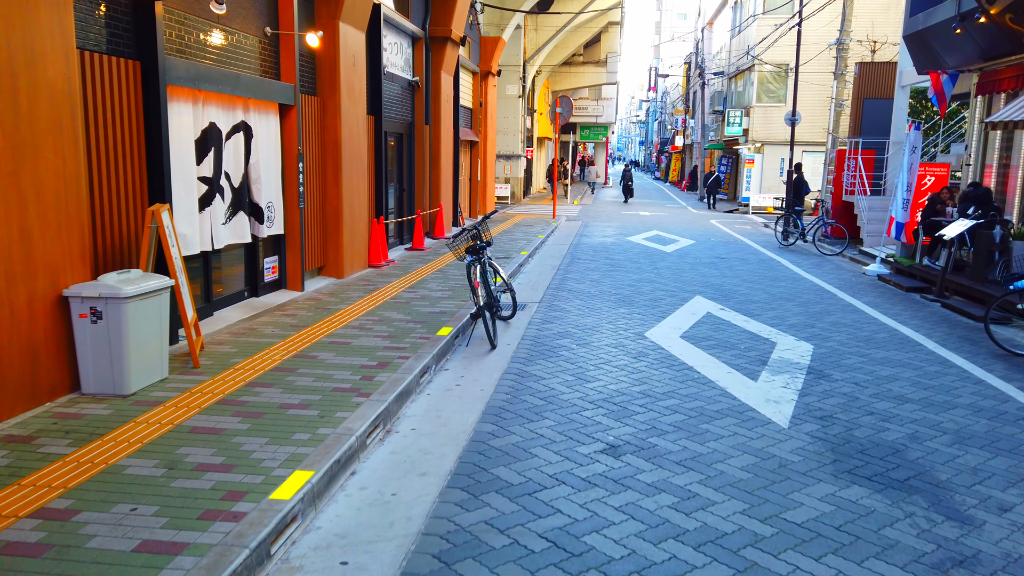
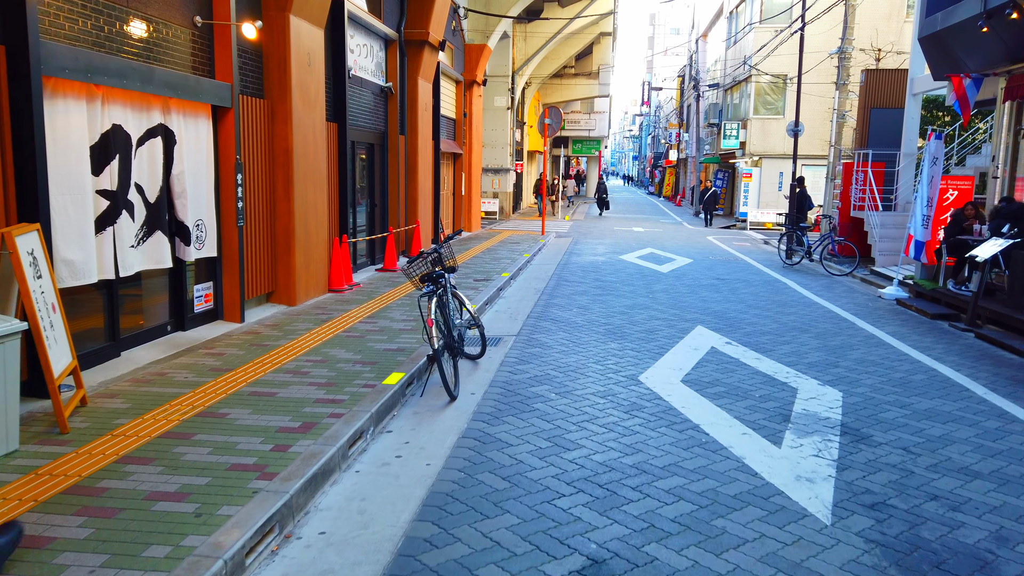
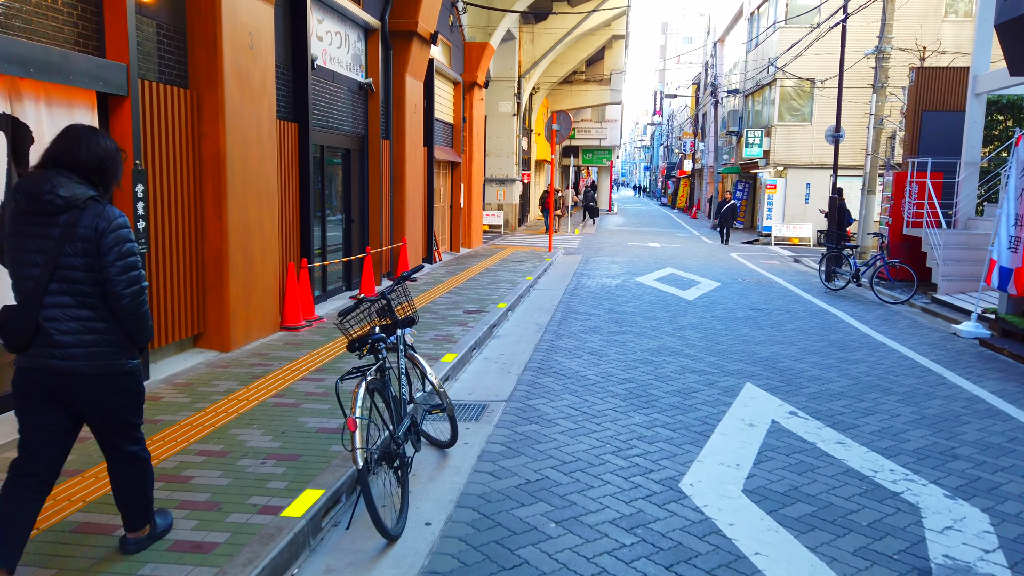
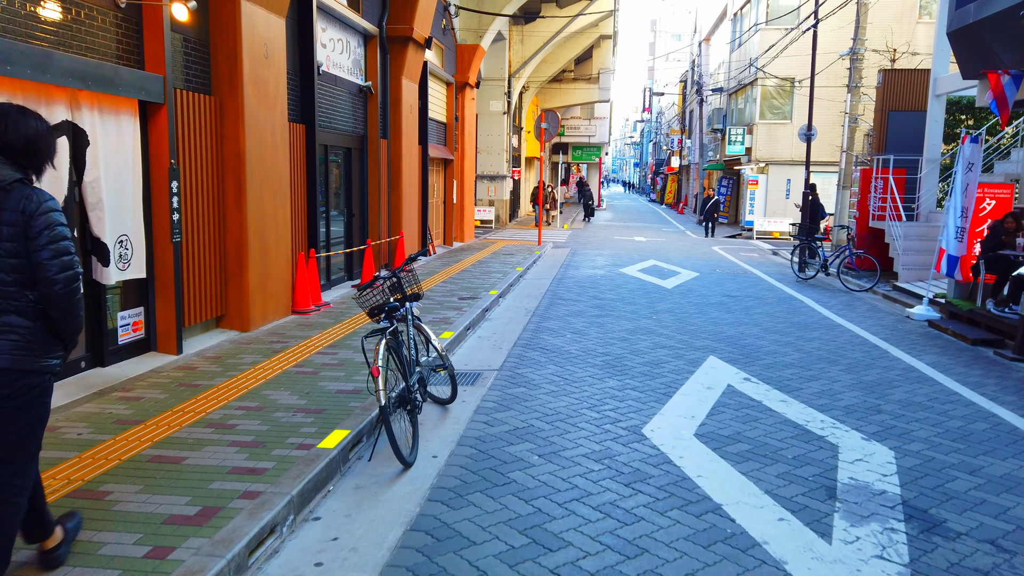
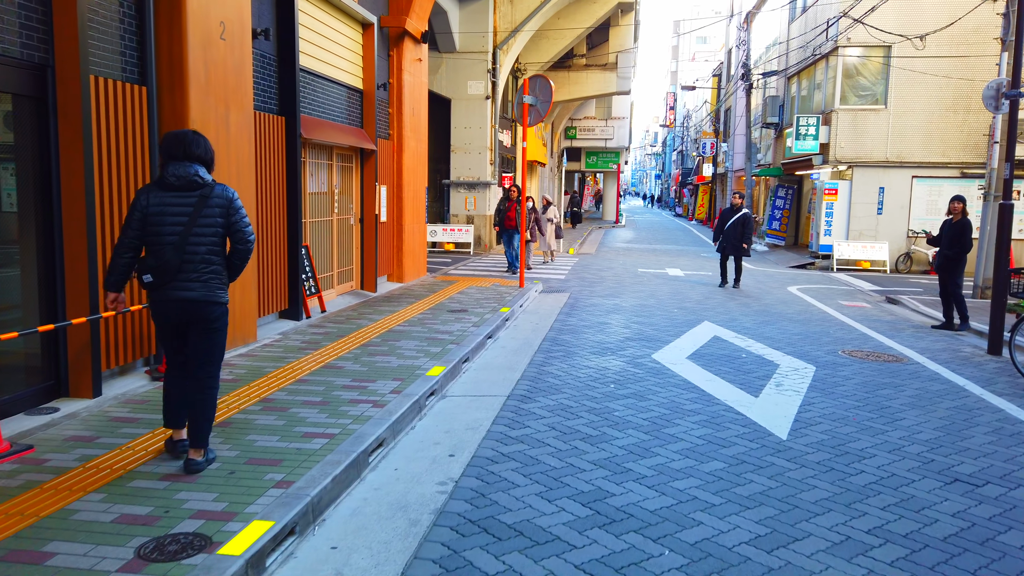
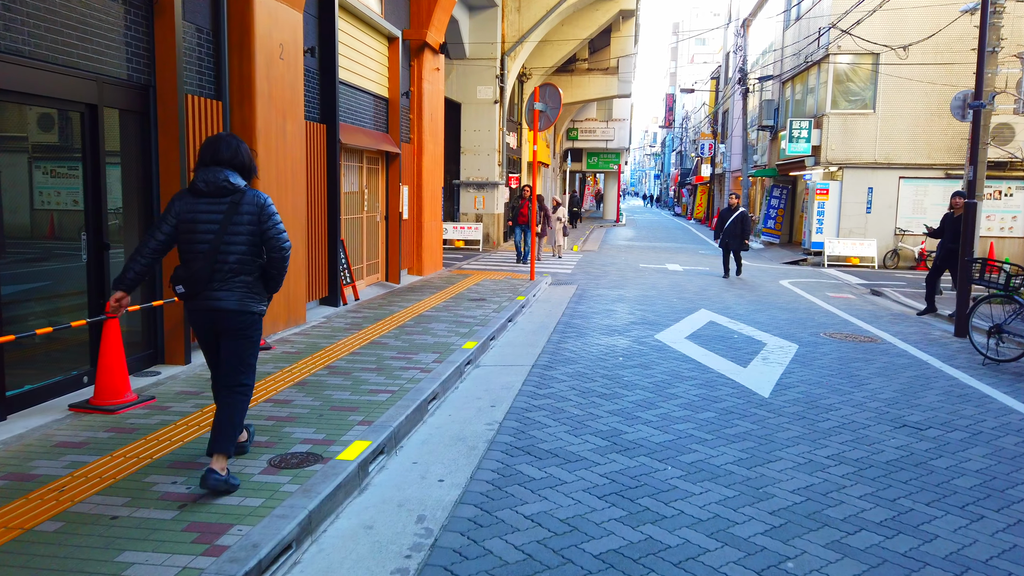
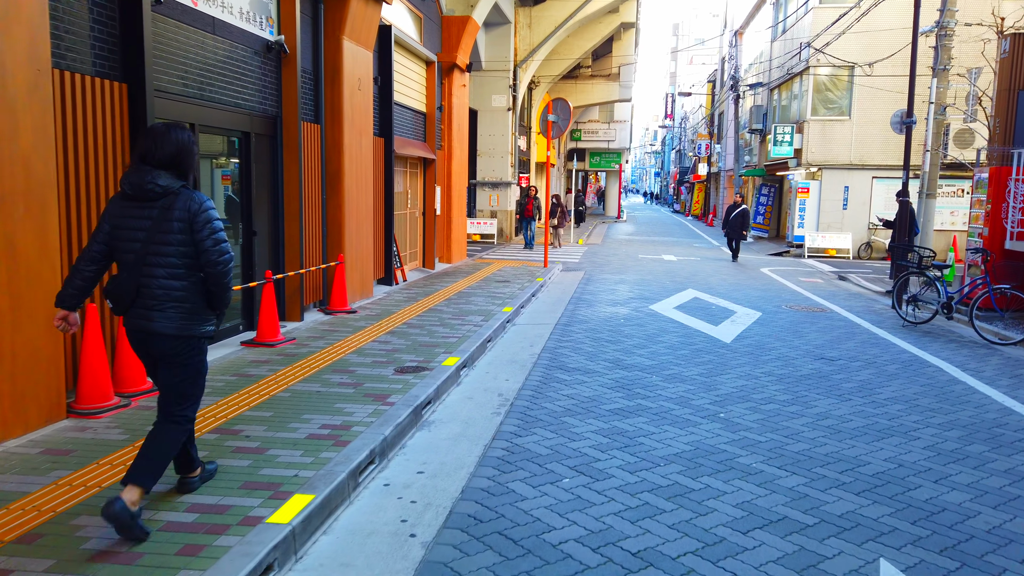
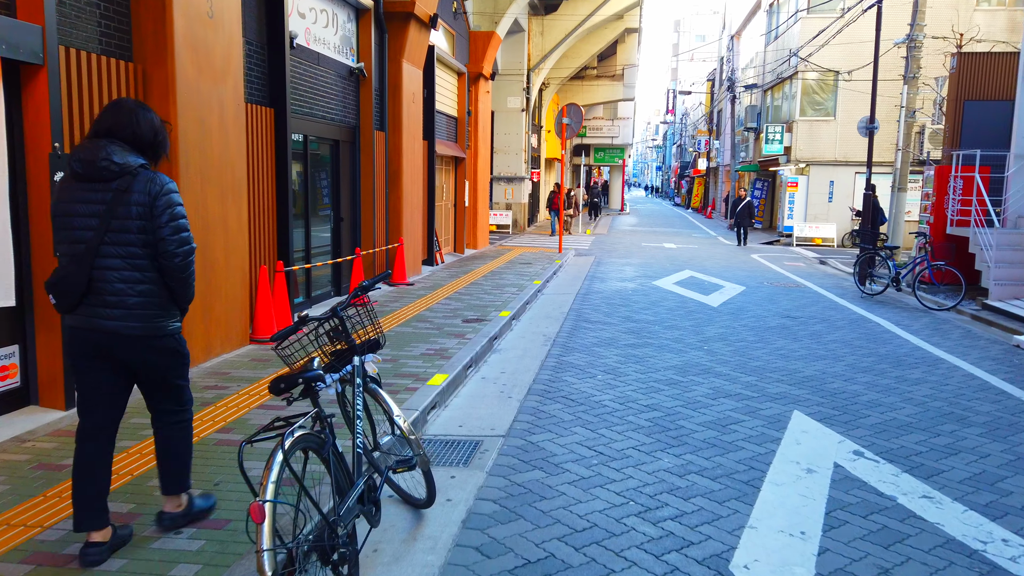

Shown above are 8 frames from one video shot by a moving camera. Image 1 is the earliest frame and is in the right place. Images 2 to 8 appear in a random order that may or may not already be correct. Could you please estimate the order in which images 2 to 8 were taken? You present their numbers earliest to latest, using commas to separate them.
2, 4, 3, 8, 7, 6, 5
